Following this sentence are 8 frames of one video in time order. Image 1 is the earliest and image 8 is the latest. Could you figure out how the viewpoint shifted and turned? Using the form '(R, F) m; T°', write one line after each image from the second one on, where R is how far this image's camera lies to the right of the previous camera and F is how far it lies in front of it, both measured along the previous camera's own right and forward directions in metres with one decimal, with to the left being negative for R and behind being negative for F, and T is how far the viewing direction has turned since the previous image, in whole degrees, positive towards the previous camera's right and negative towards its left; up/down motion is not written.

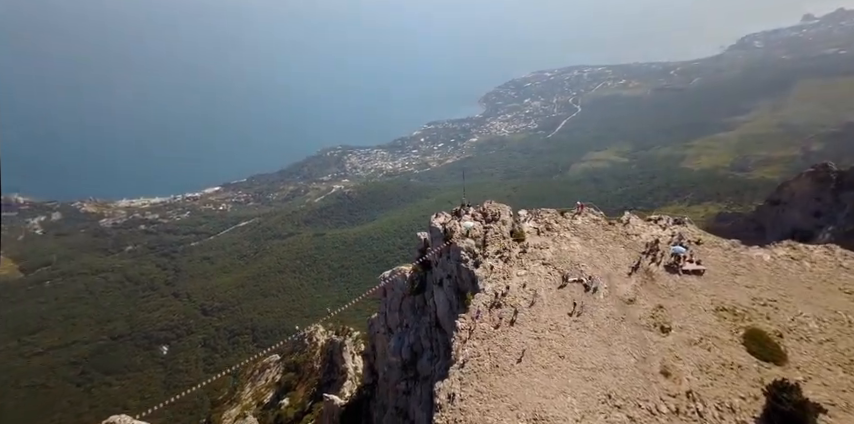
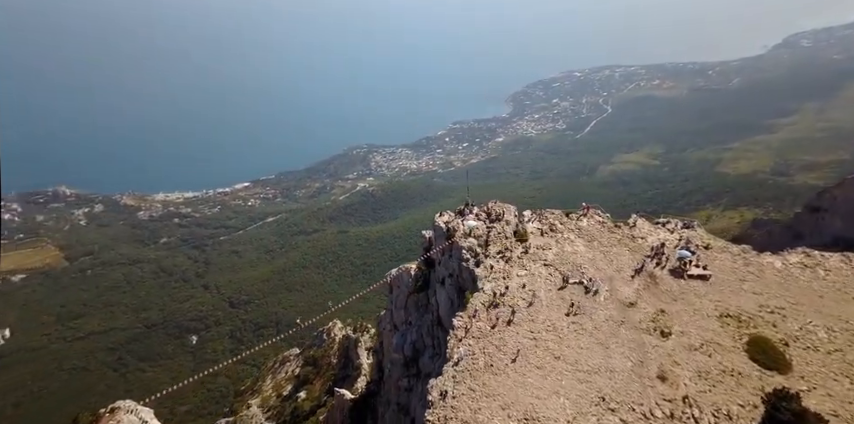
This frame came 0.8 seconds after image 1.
(+0.8, -0.2) m; -2°
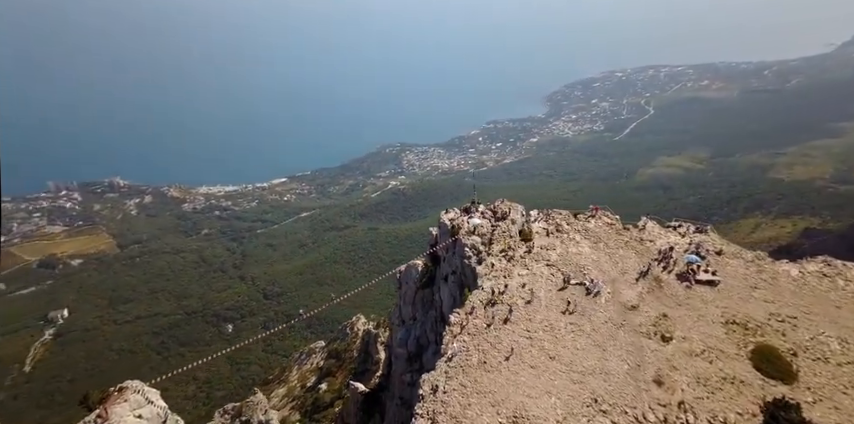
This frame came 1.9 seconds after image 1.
(+1.1, -0.3) m; -2°
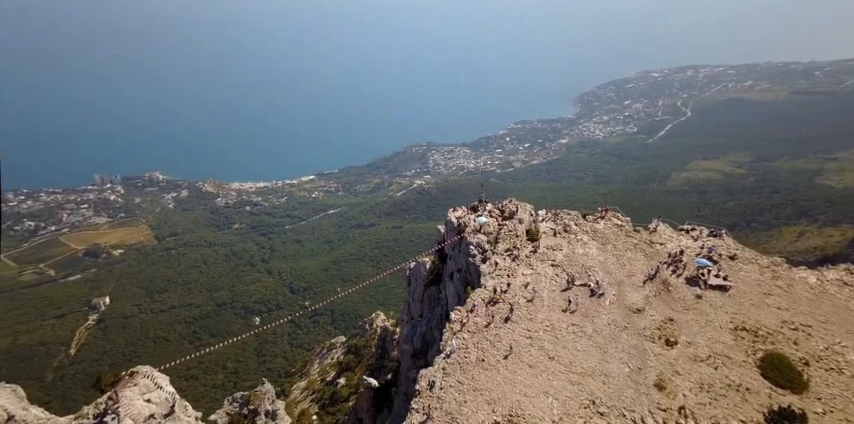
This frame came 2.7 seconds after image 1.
(+0.8, -0.2) m; -2°
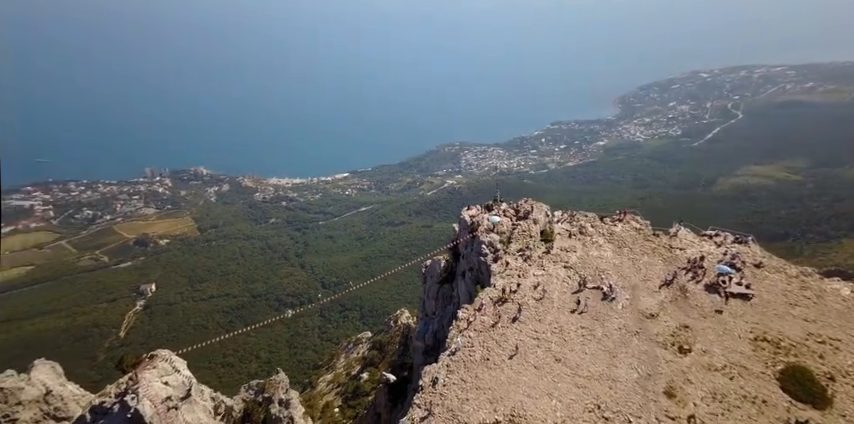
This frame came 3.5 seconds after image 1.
(+0.8, -0.1) m; -3°
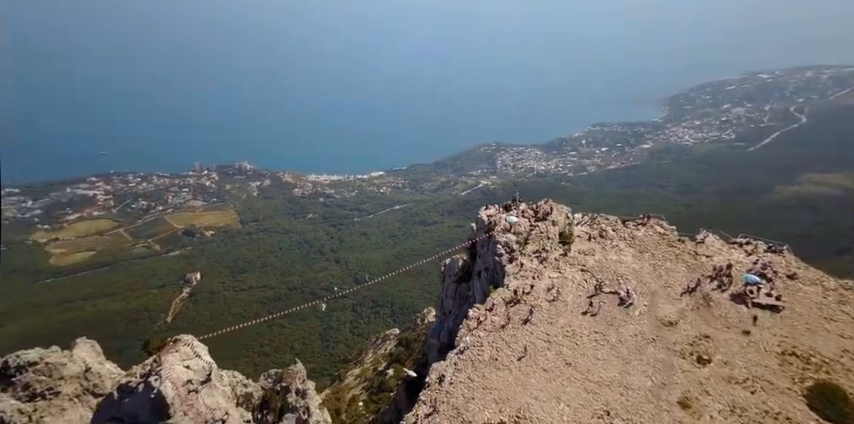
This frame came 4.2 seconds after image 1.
(+0.8, -0.1) m; -4°
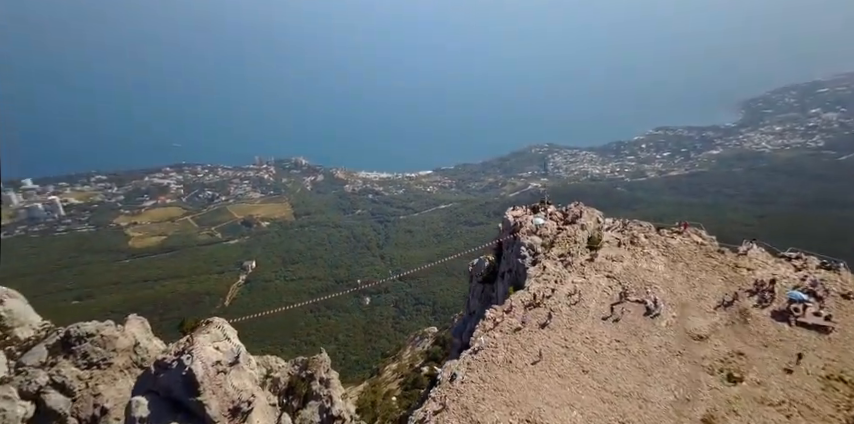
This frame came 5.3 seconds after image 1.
(+1.0, 0.0) m; -5°
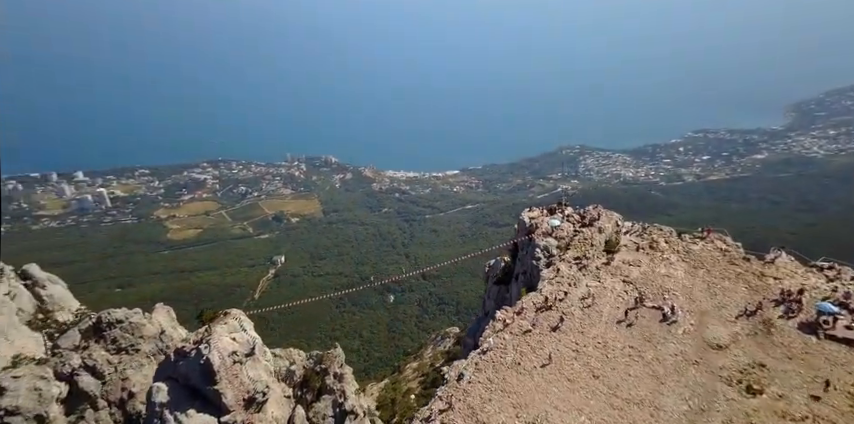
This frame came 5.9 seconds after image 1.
(+0.6, 0.0) m; -3°
